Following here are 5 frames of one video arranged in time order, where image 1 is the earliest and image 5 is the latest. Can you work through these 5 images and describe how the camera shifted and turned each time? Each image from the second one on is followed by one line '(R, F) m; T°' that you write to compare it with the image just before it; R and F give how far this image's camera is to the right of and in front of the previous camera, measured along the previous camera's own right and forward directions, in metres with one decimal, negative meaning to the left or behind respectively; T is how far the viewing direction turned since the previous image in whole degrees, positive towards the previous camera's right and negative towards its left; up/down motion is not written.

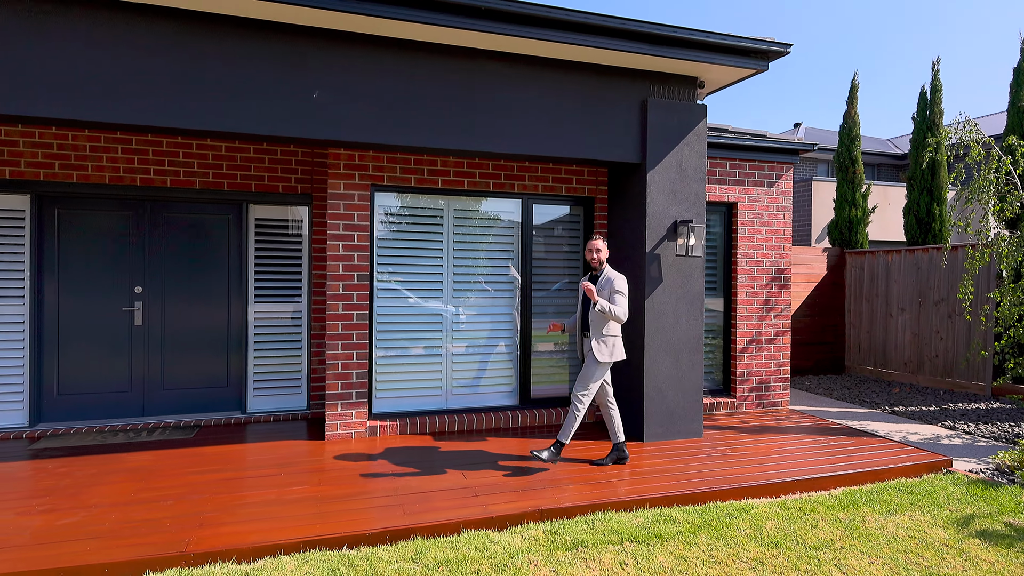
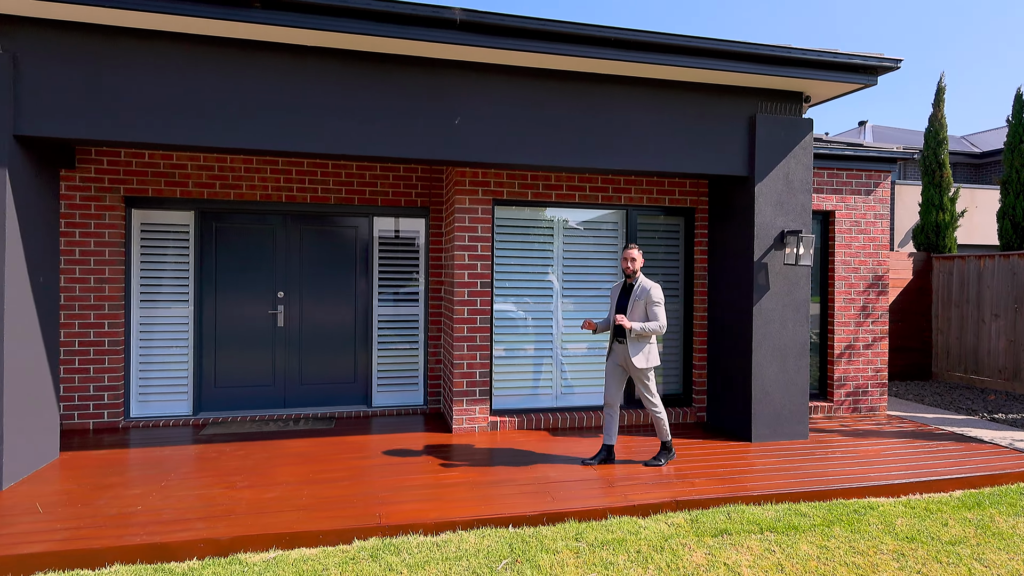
(-0.6, -0.4) m; -4°
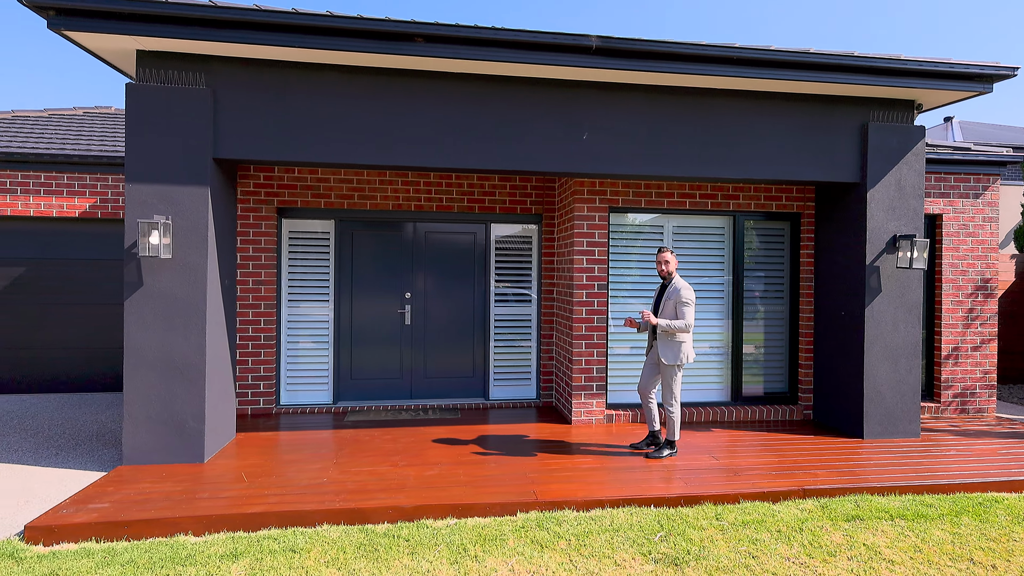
(-0.6, -0.4) m; -5°
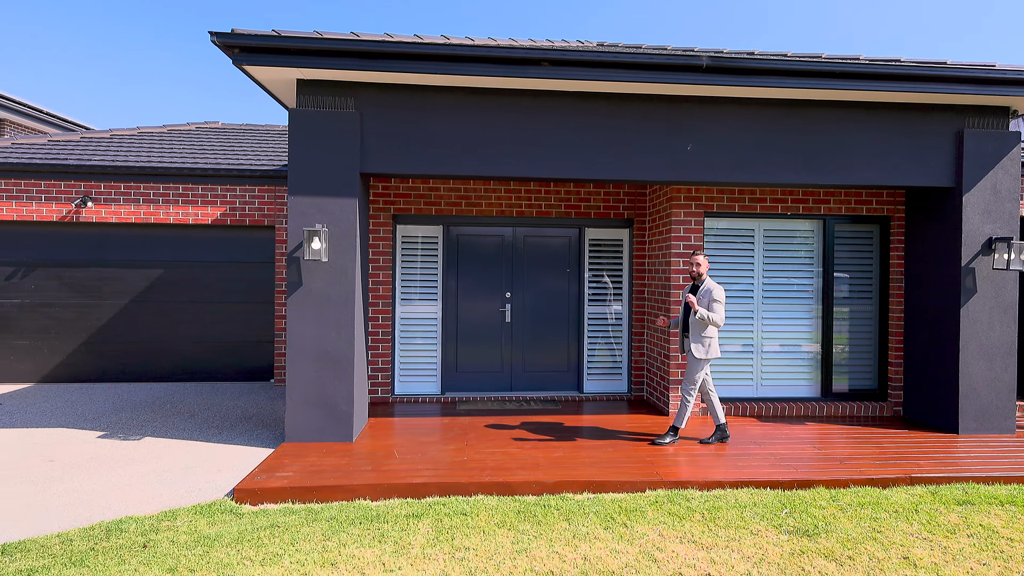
(-0.7, -0.4) m; -4°
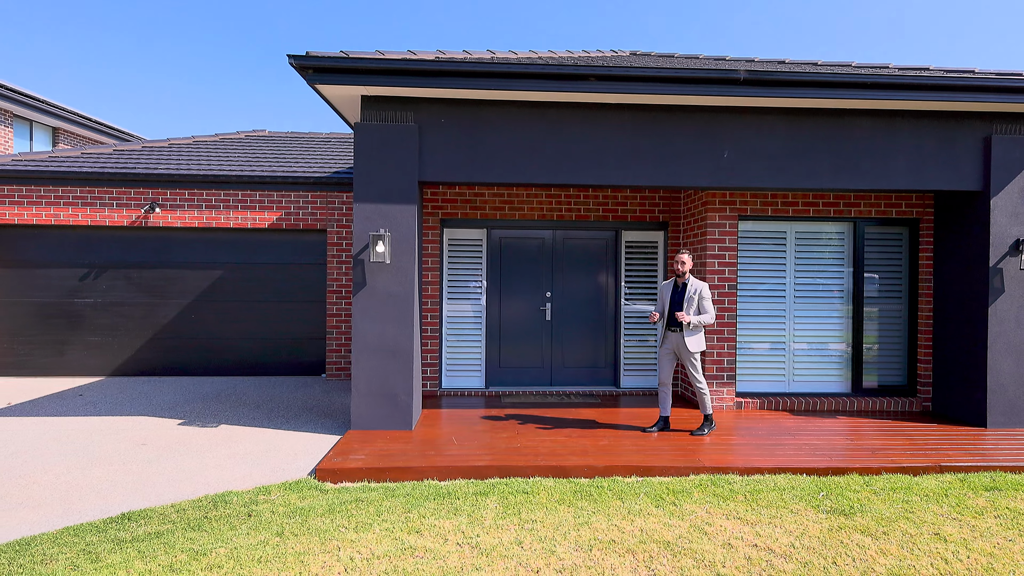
(-0.3, -0.4) m; -2°
